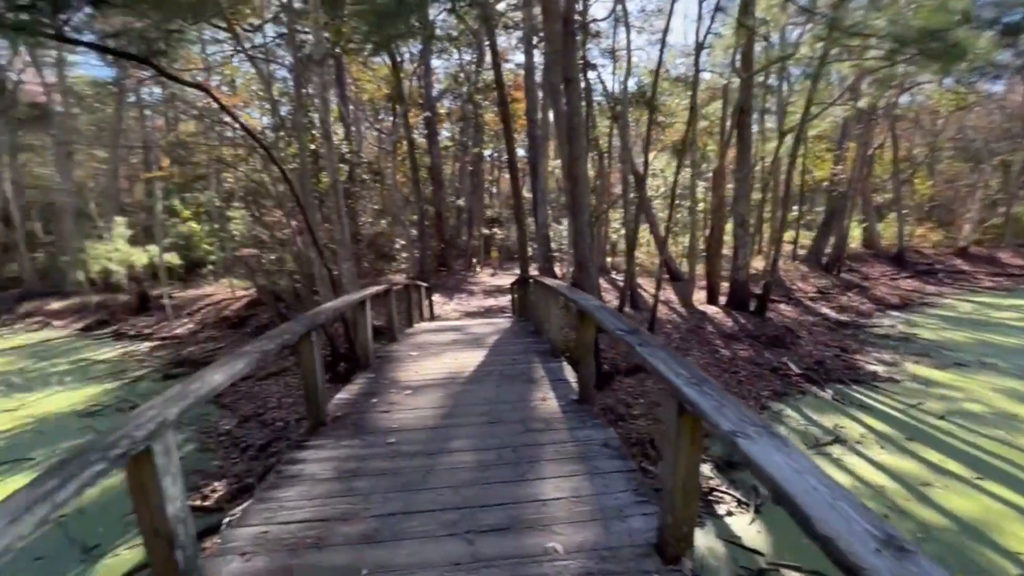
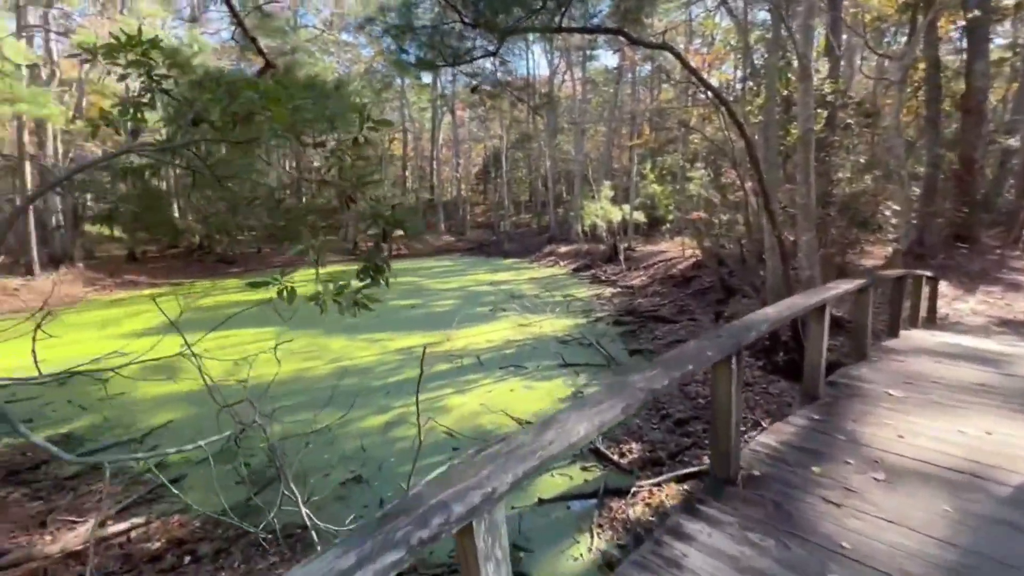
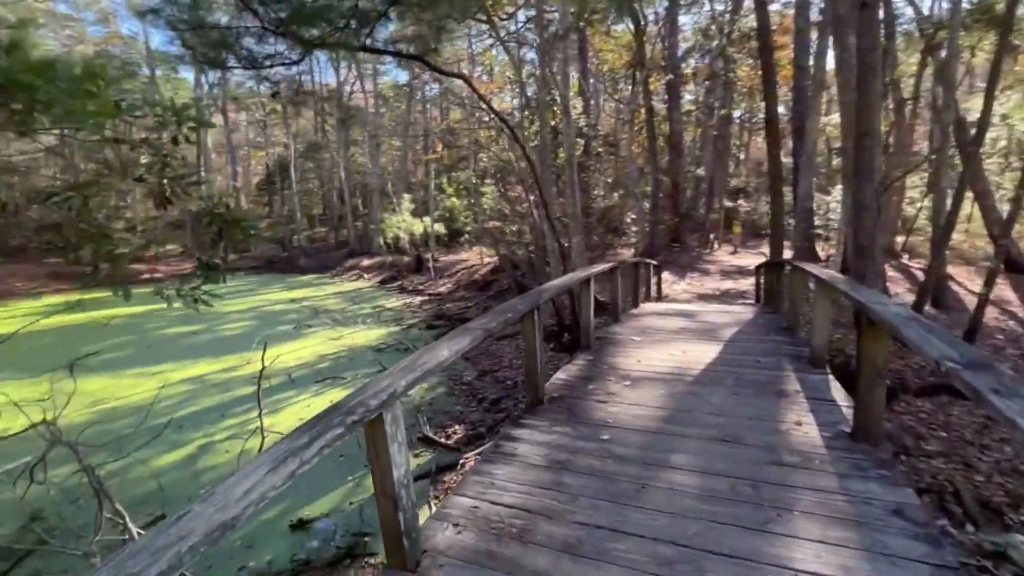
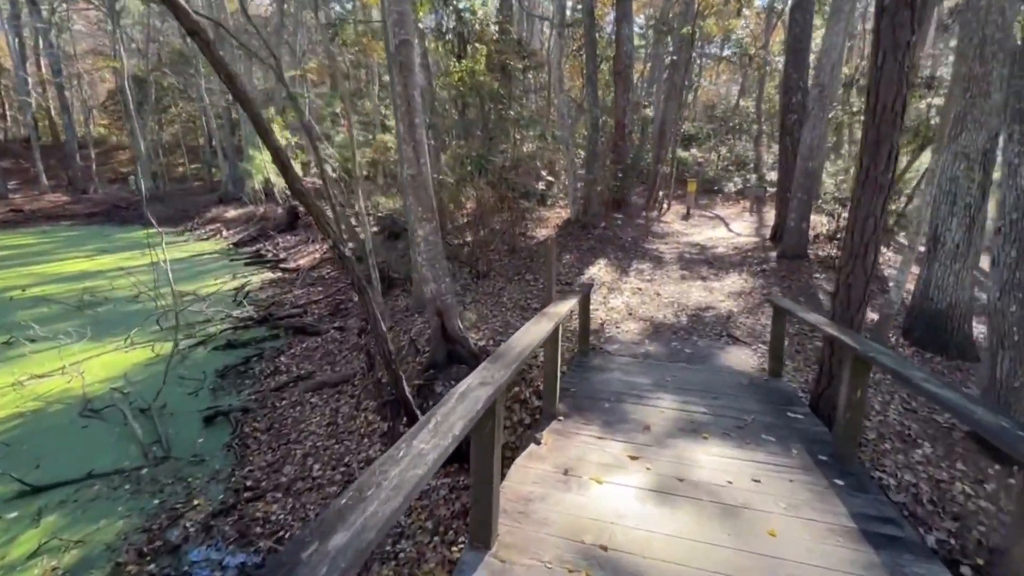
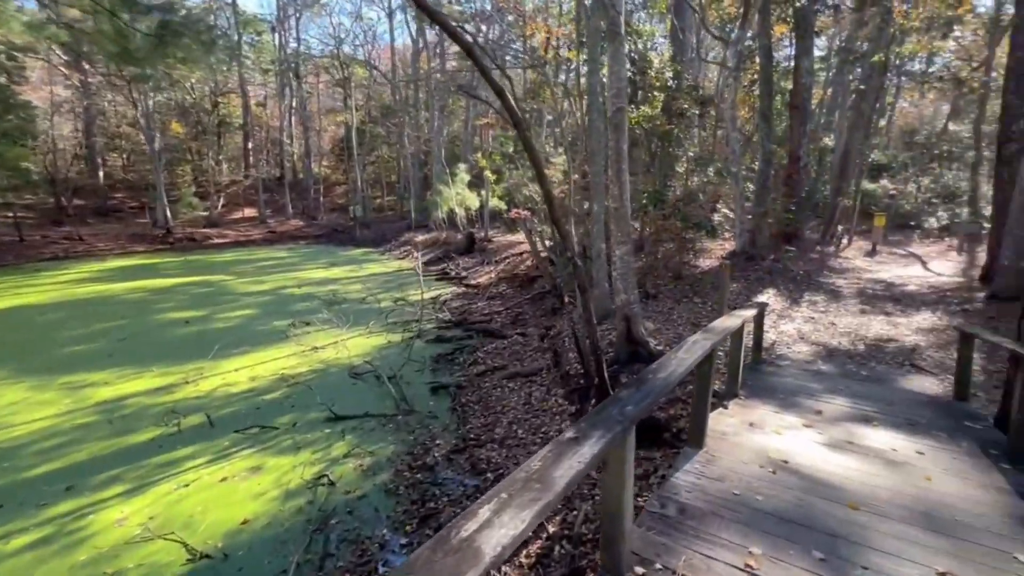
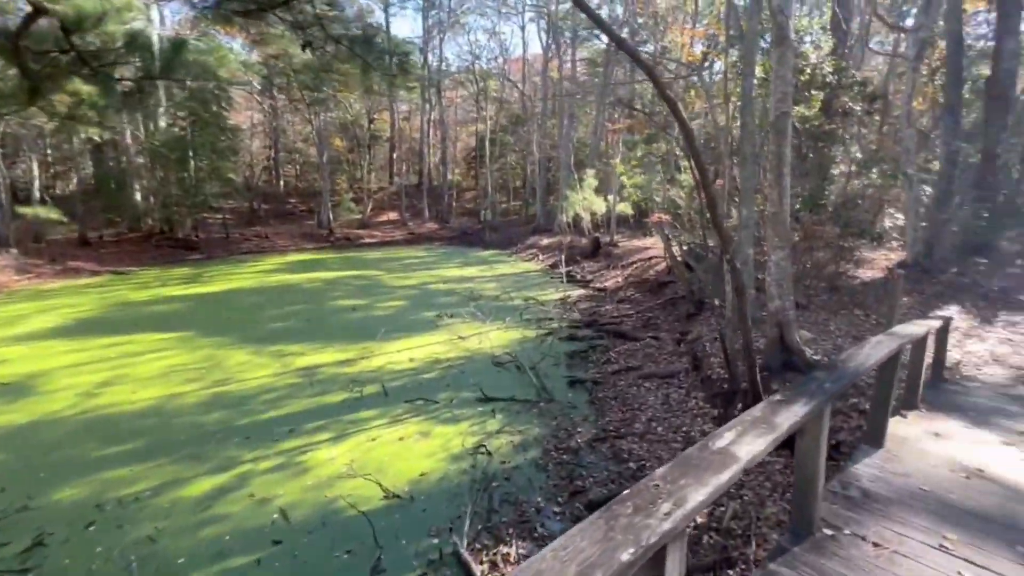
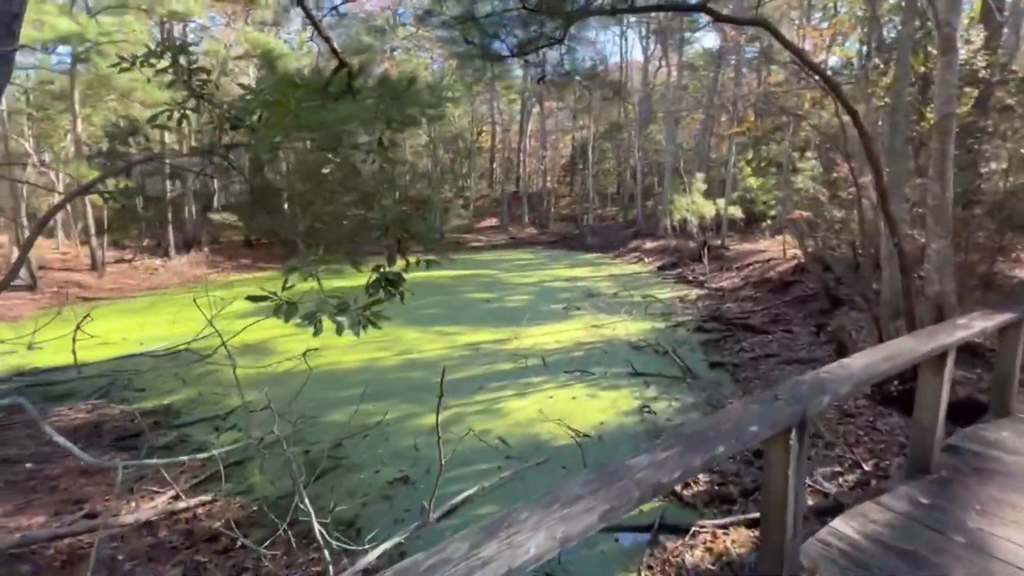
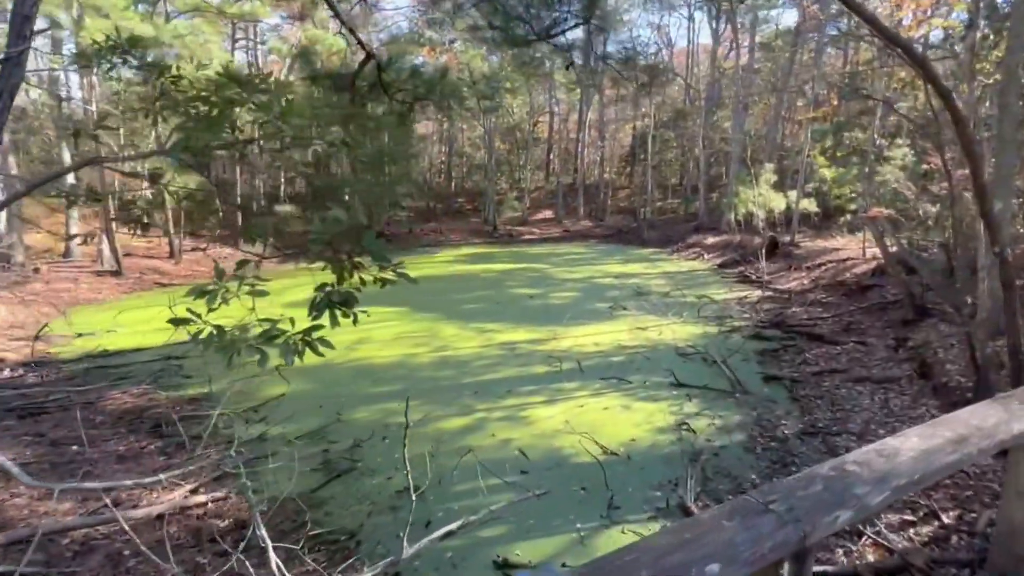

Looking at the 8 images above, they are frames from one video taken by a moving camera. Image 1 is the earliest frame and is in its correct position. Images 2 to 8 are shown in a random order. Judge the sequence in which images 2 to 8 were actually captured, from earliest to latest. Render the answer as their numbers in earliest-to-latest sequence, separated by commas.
3, 2, 7, 8, 6, 5, 4
